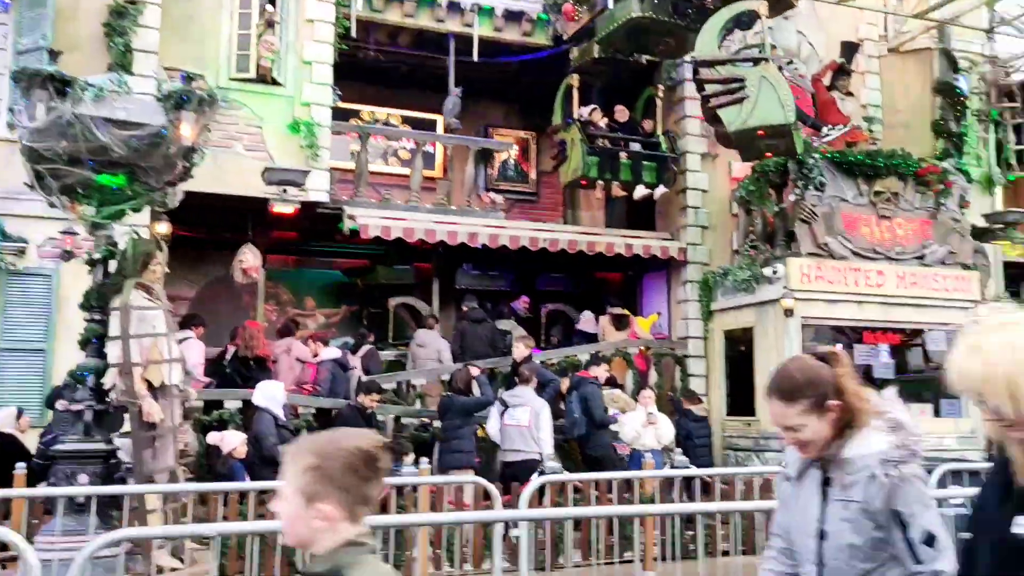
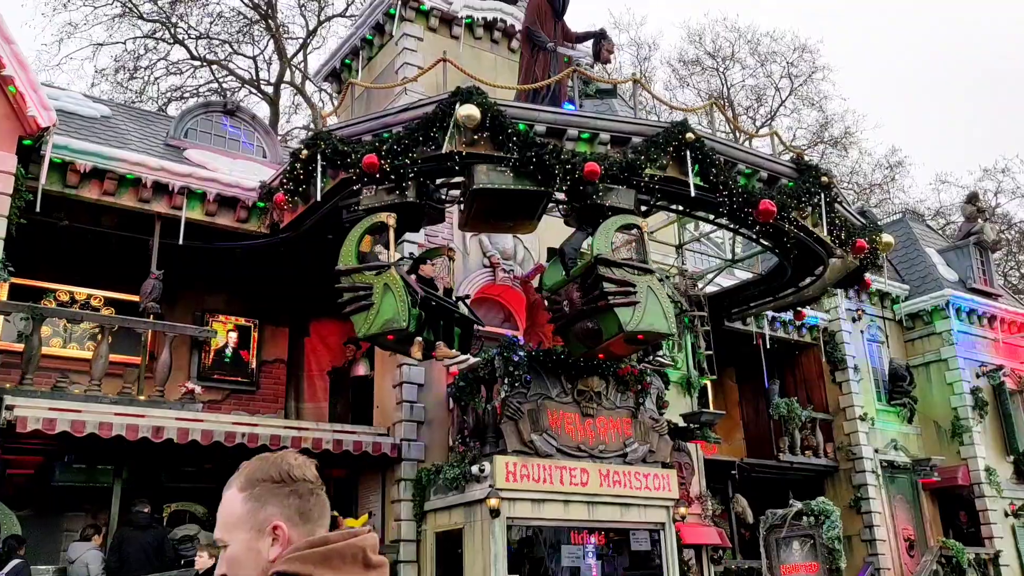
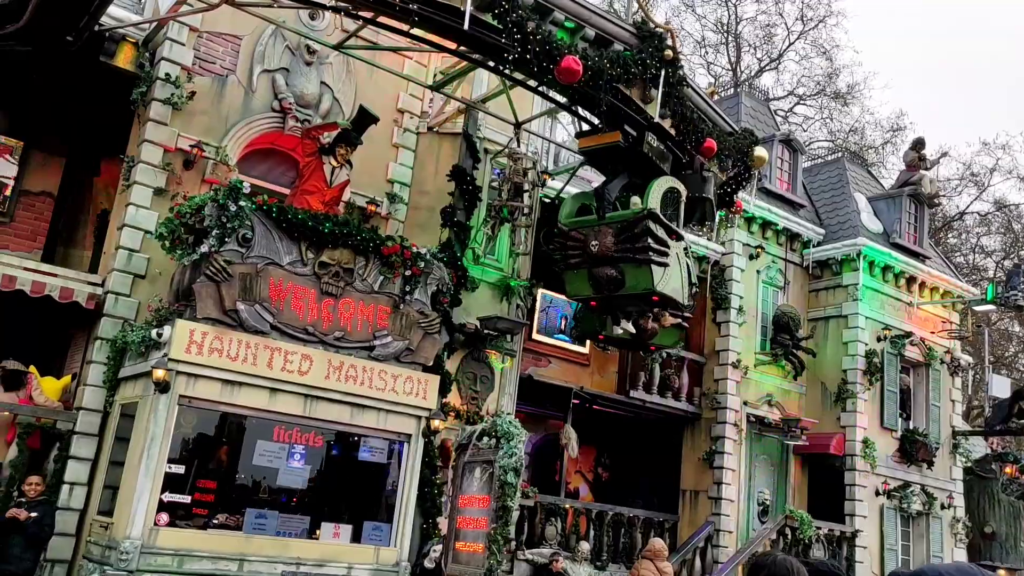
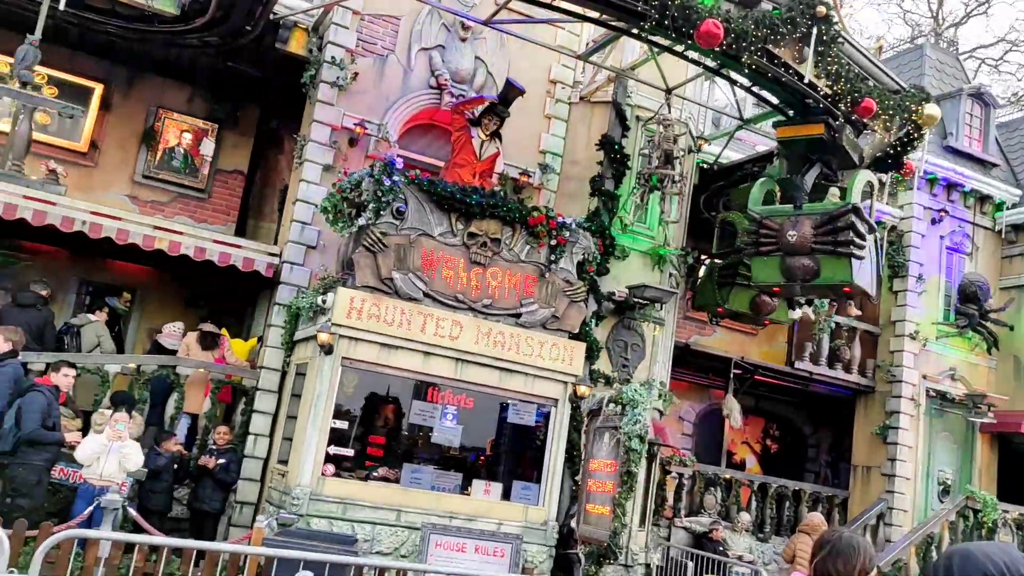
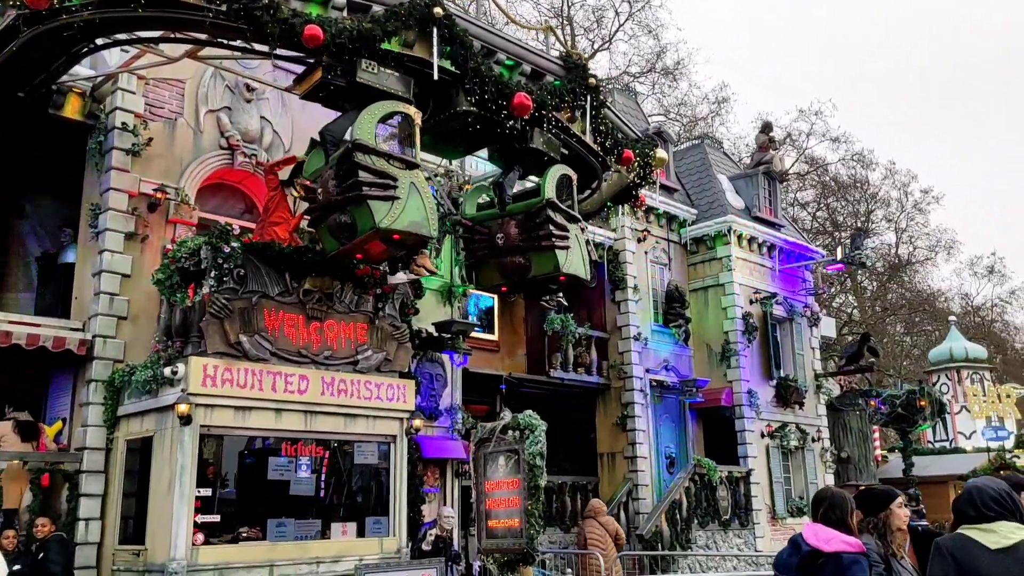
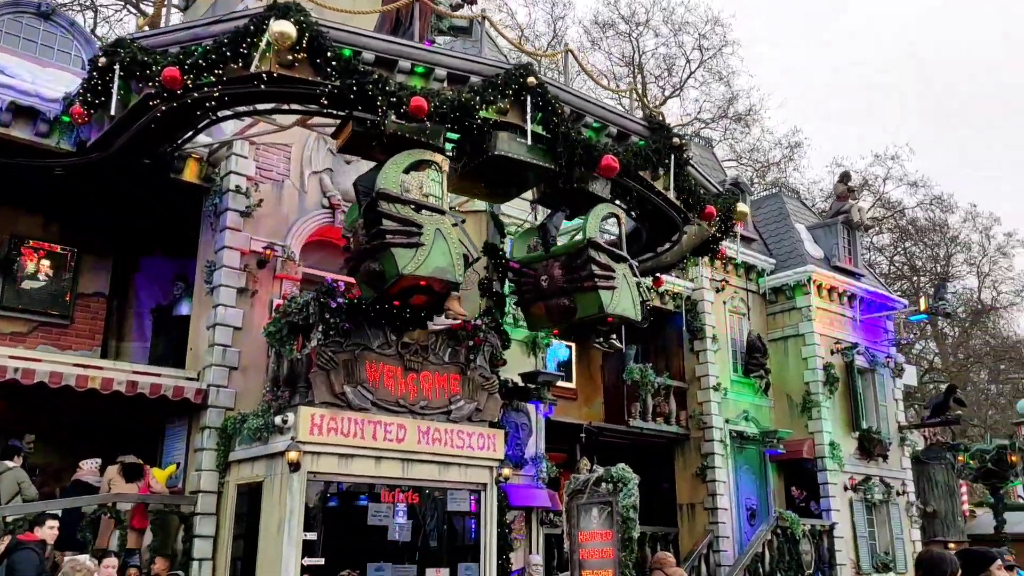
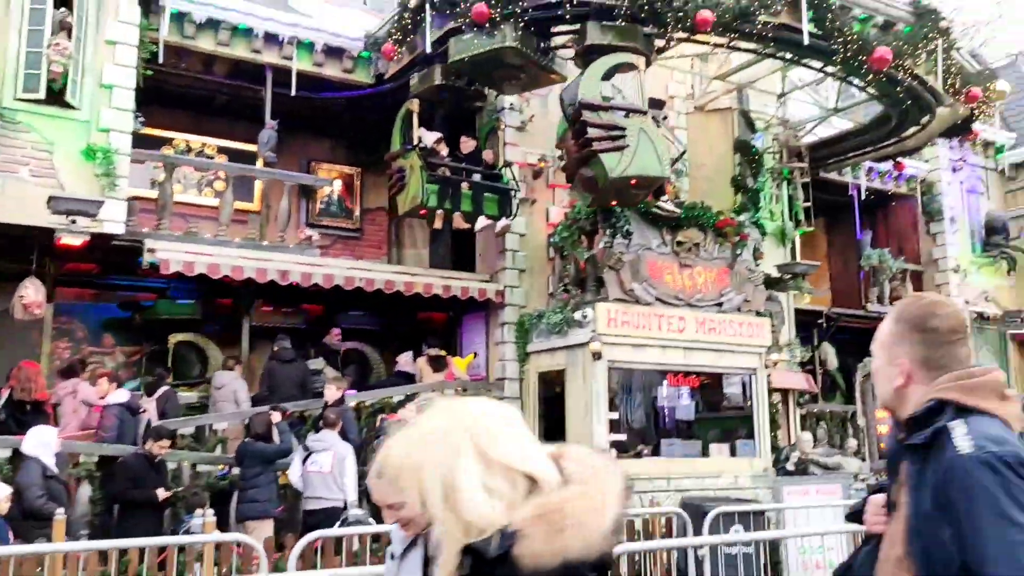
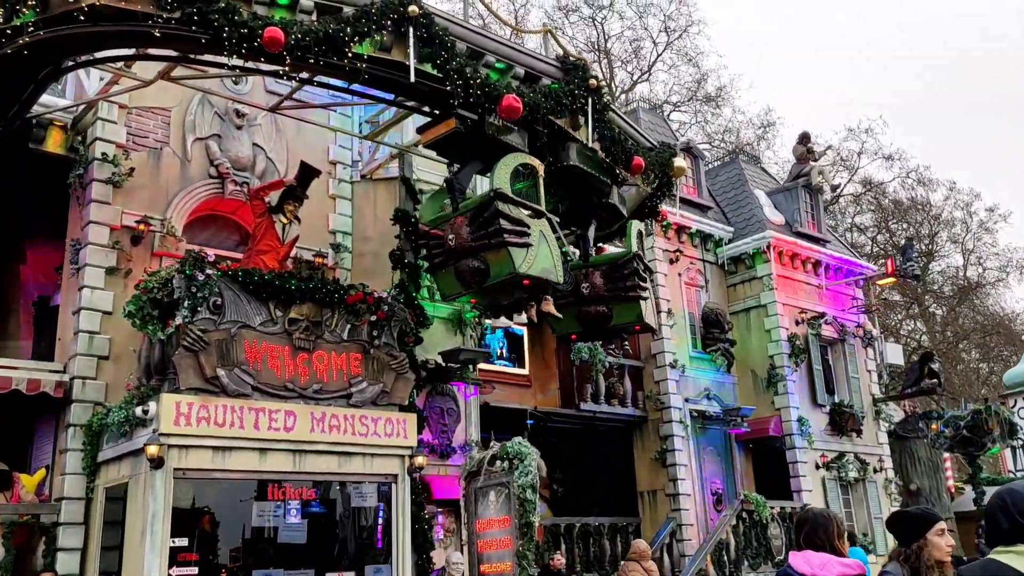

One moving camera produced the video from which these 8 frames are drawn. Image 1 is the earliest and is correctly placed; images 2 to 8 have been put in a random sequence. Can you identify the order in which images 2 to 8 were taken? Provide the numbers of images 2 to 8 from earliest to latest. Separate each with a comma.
7, 2, 6, 5, 8, 3, 4
